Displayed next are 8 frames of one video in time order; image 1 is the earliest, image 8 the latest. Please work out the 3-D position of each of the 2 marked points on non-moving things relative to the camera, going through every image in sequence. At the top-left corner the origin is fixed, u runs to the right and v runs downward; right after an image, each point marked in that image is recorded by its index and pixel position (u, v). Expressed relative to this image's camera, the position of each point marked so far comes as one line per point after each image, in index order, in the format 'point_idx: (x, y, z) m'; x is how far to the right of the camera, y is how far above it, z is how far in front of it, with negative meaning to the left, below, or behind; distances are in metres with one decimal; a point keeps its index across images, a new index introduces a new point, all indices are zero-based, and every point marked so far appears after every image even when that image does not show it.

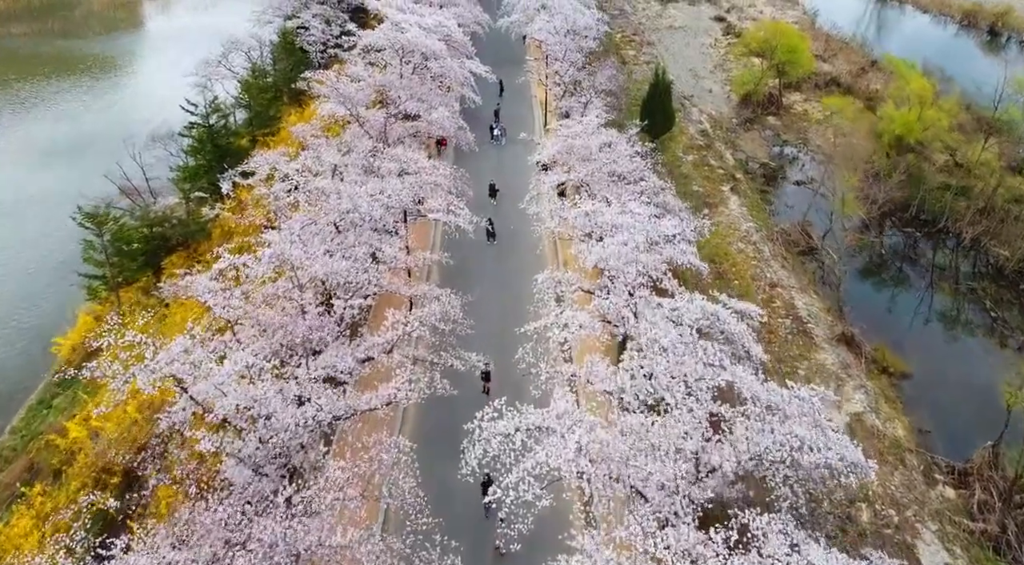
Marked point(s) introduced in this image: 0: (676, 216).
0: (+4.4, +1.7, +19.2) m
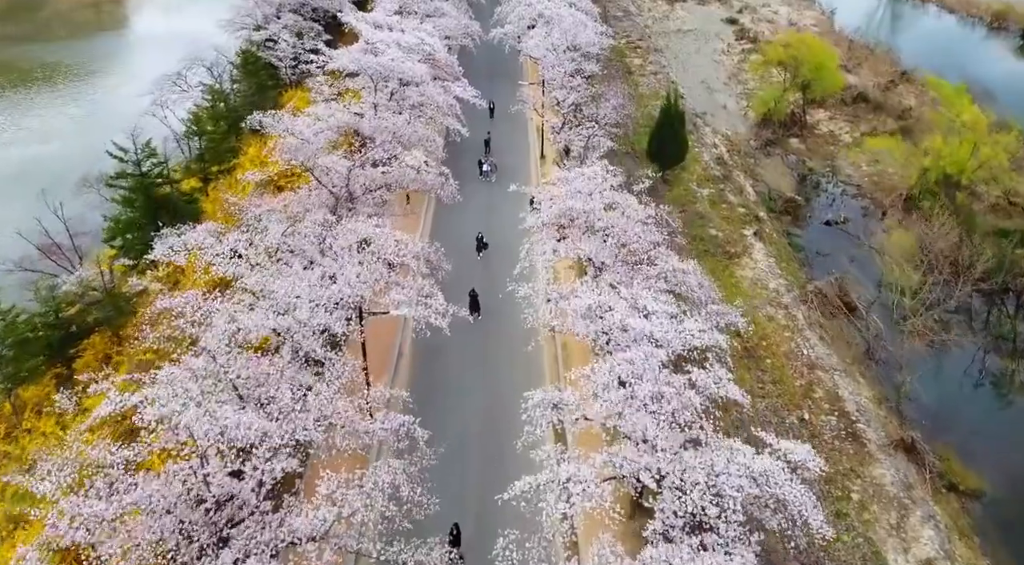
0: (+4.1, -0.5, +15.5) m
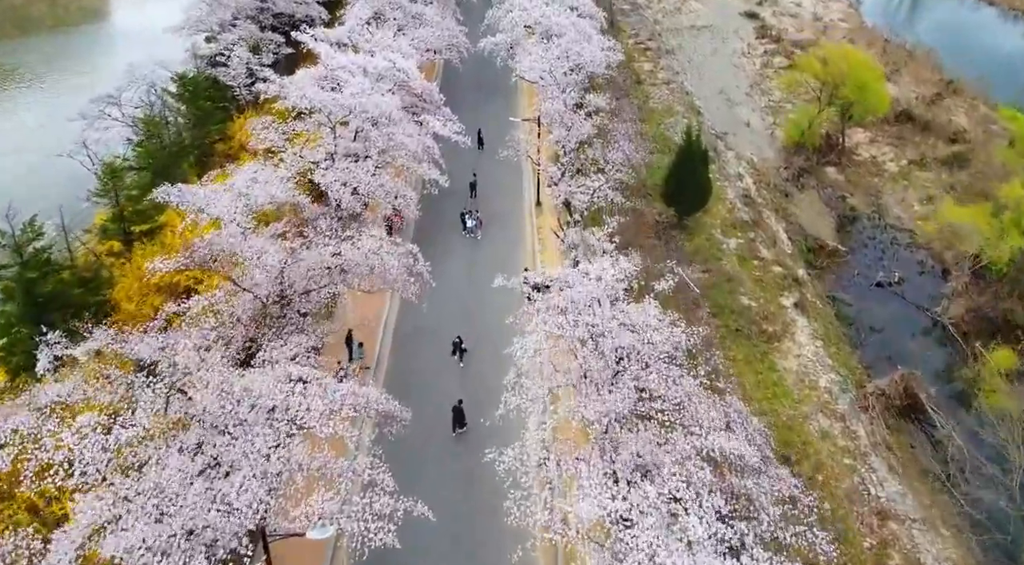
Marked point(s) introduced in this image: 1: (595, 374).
0: (+3.8, -3.2, +11.2) m
1: (+1.4, -1.6, +12.2) m
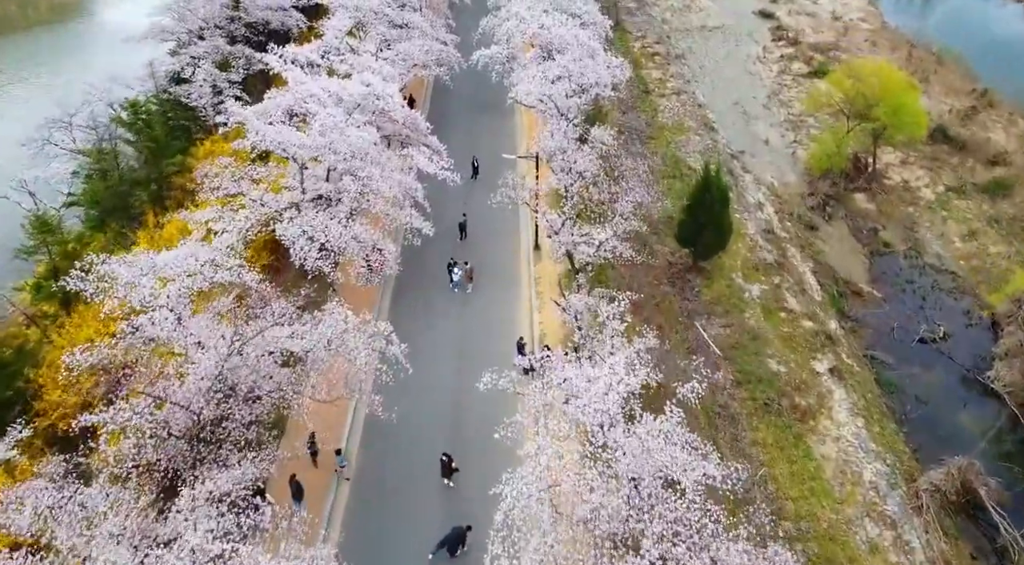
0: (+3.6, -5.0, +8.6) m
1: (+1.3, -3.3, +9.6) m
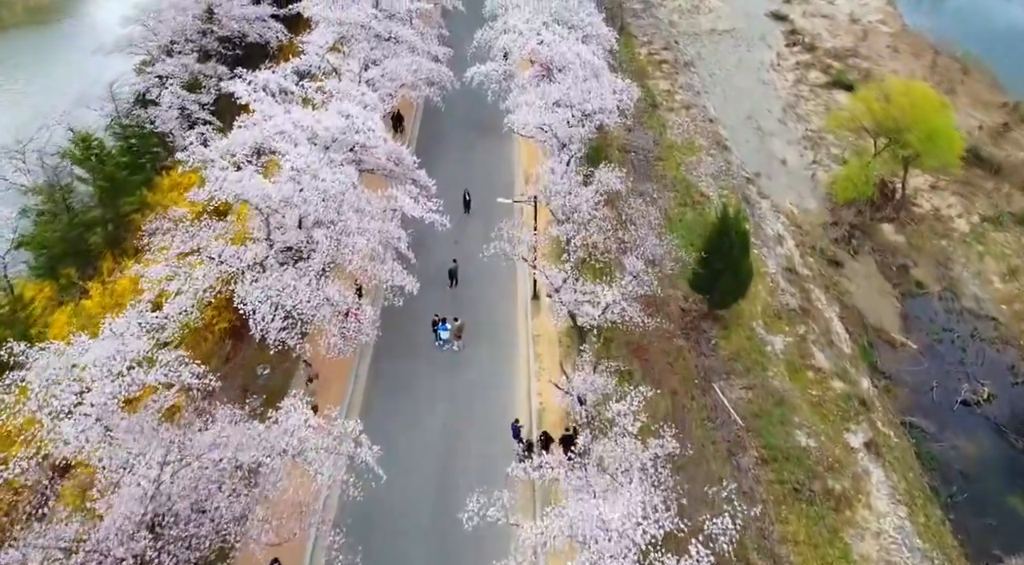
0: (+3.5, -6.6, +6.6) m
1: (+1.1, -4.9, +7.5) m
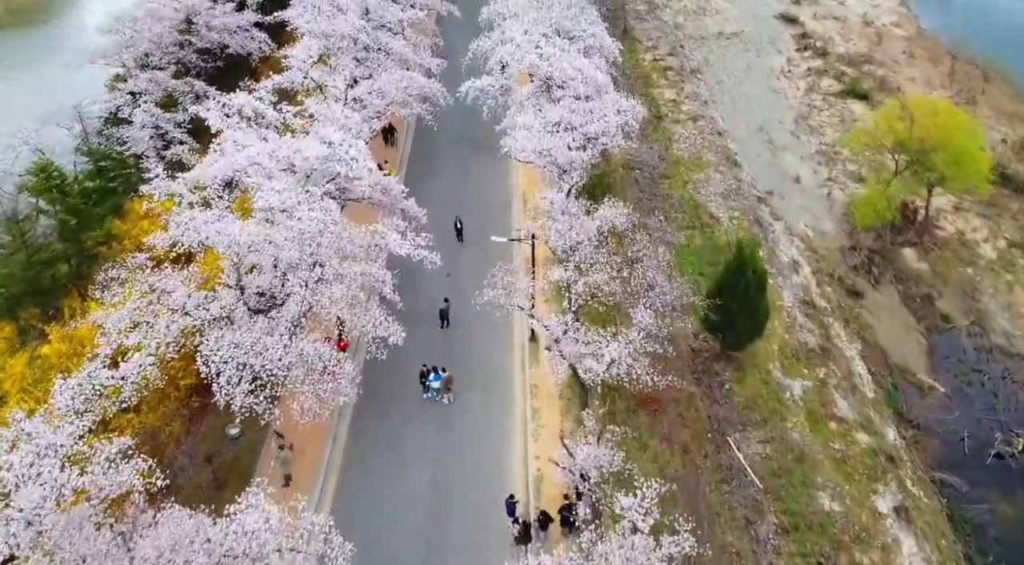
0: (+3.4, -7.7, +5.2) m
1: (+1.0, -6.0, +6.1) m
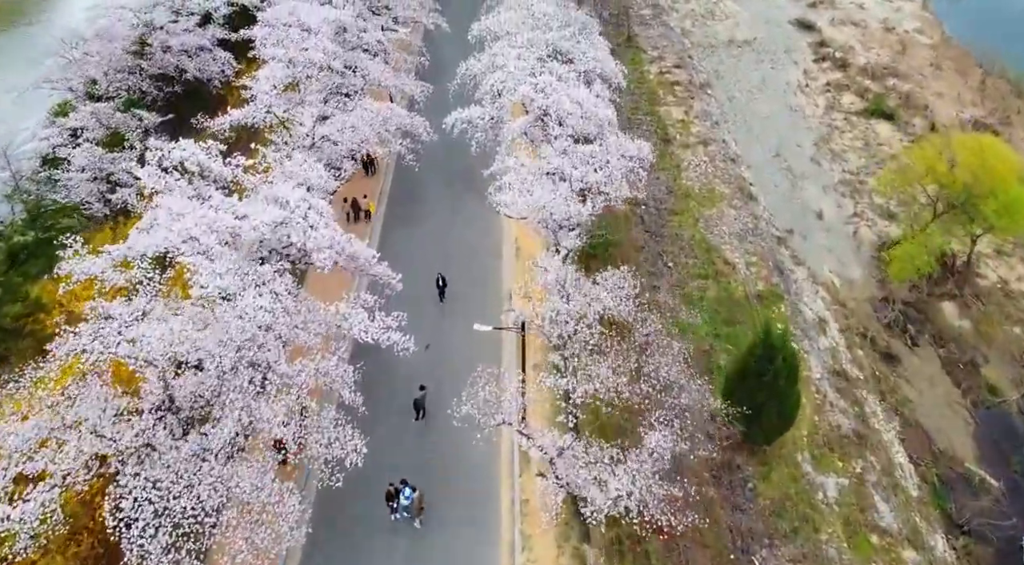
0: (+3.1, -9.7, +2.9) m
1: (+0.8, -8.0, +3.7) m
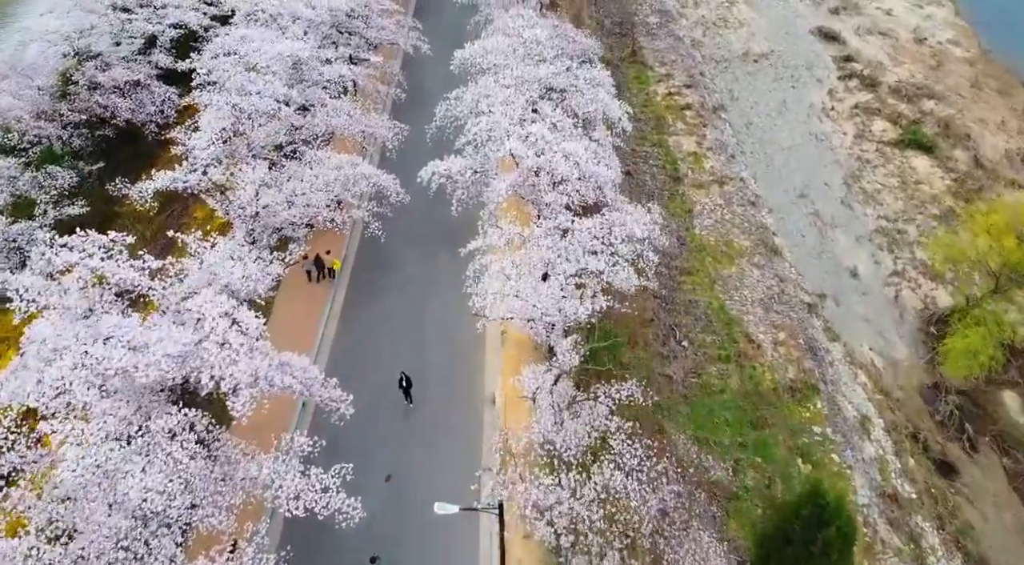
0: (+2.8, -12.2, -0.1) m
1: (+0.4, -10.5, +0.8) m
